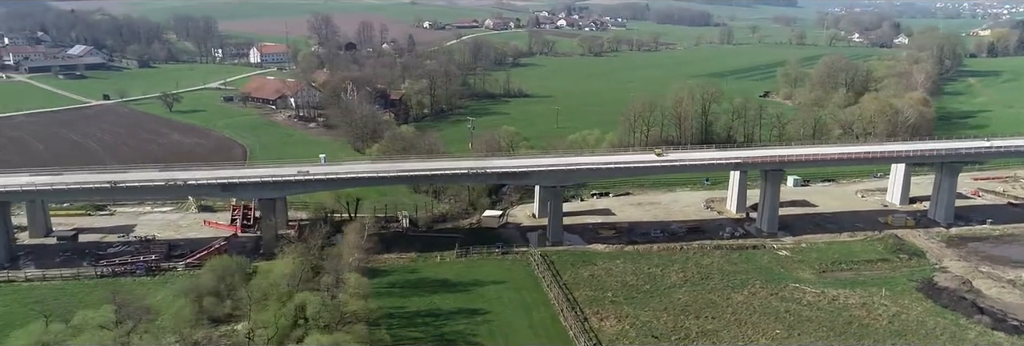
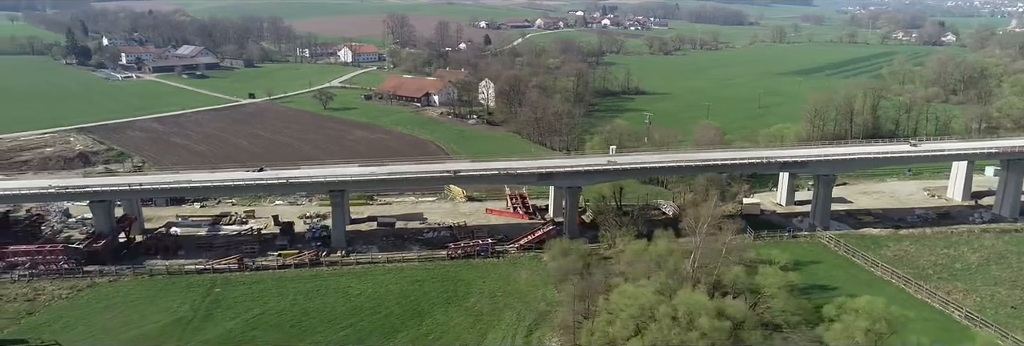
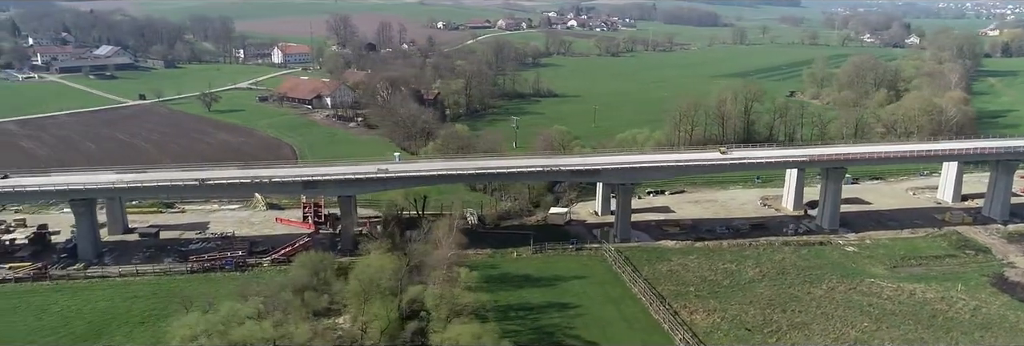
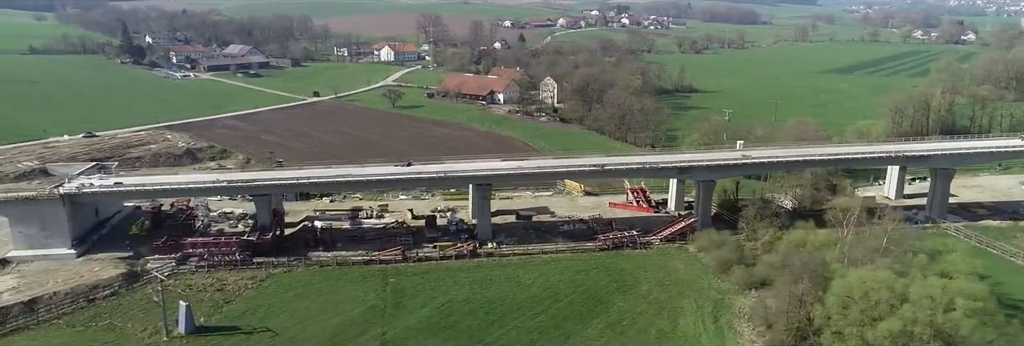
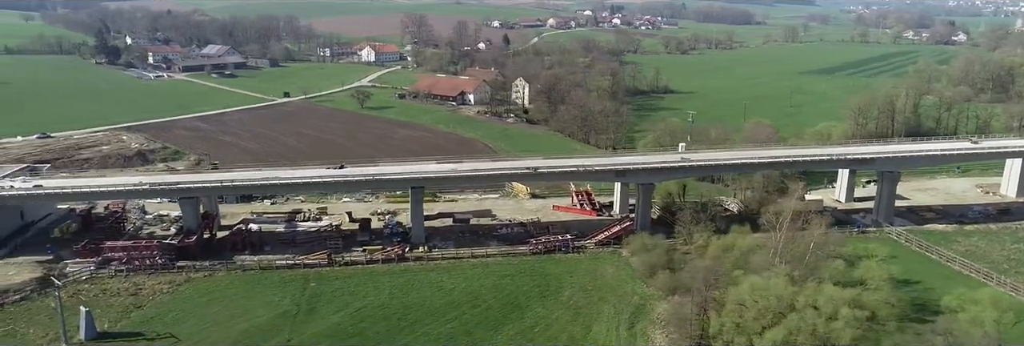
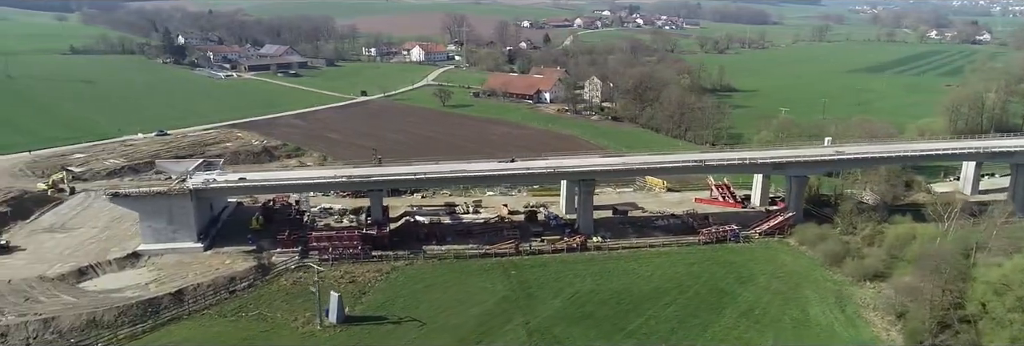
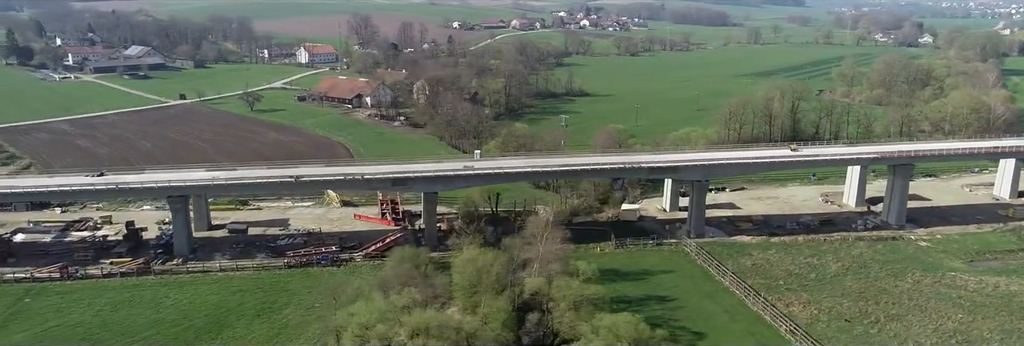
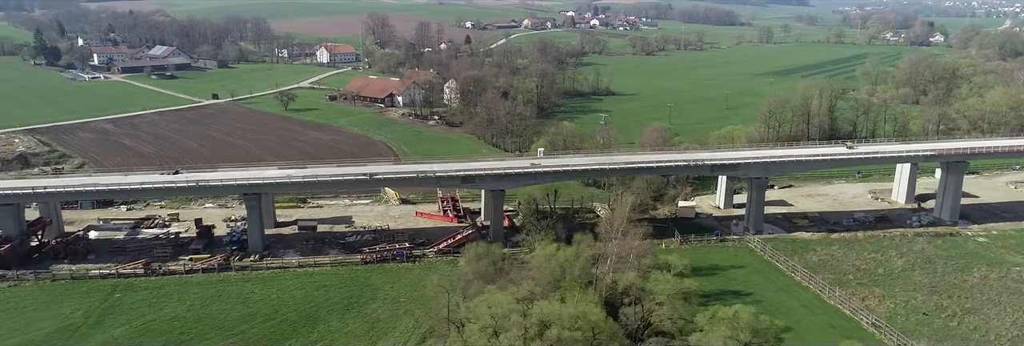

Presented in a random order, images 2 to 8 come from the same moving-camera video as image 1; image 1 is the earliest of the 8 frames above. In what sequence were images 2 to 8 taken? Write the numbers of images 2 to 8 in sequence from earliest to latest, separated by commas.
3, 7, 8, 2, 5, 4, 6
